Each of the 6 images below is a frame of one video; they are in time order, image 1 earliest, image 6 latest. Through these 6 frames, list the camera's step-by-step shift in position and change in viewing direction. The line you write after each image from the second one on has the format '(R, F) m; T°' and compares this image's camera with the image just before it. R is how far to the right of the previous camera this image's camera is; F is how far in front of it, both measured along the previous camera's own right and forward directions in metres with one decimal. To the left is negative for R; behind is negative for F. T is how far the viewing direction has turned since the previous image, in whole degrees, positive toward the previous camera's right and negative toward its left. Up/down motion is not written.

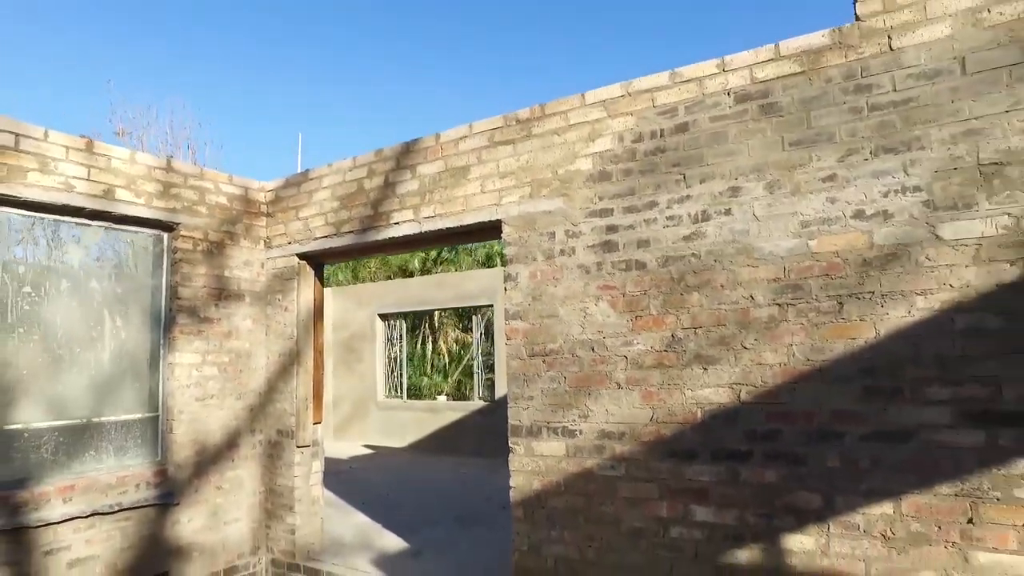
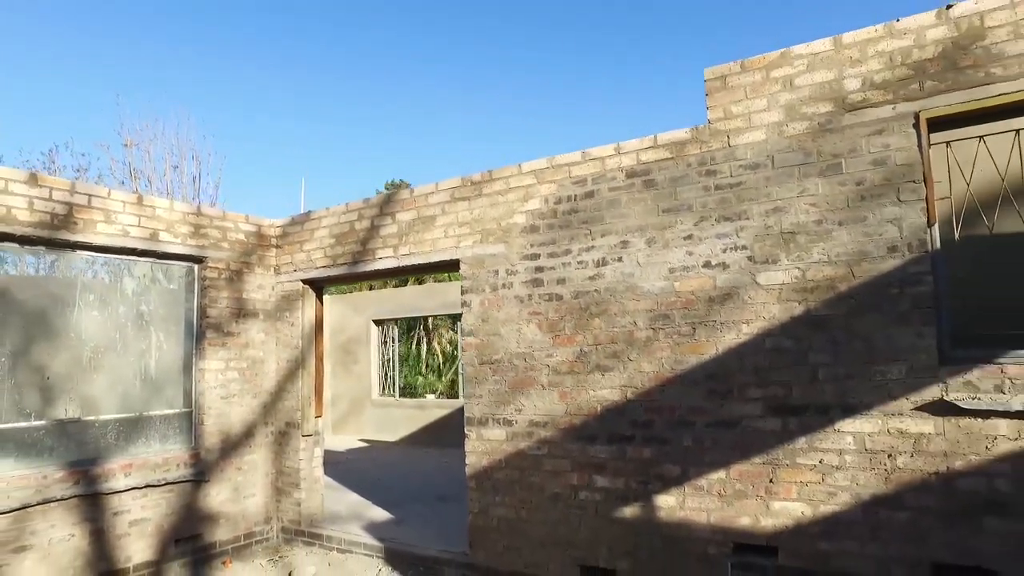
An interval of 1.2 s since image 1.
(+0.3, -1.1) m; 0°
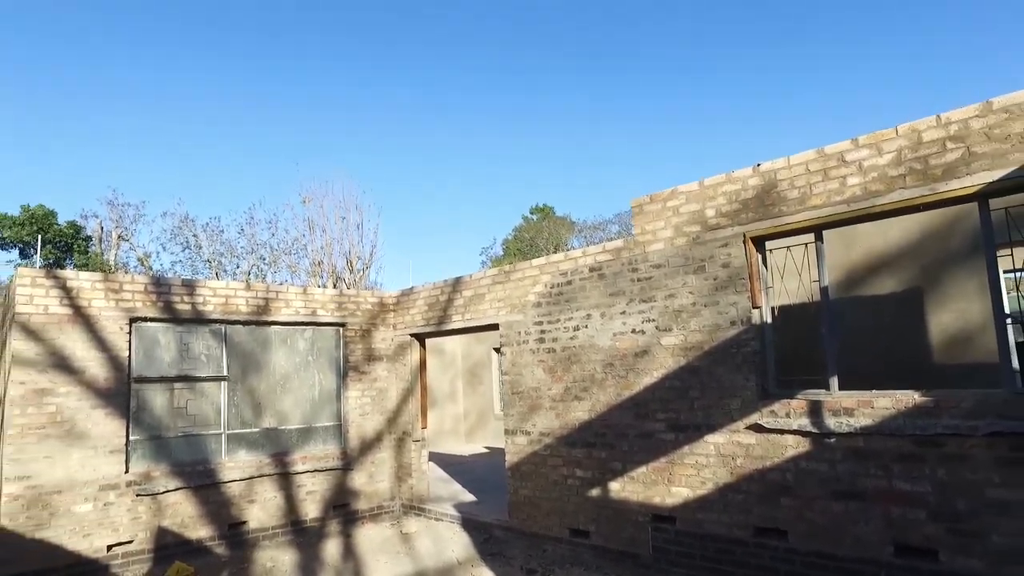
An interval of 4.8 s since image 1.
(+1.6, -2.2) m; -14°
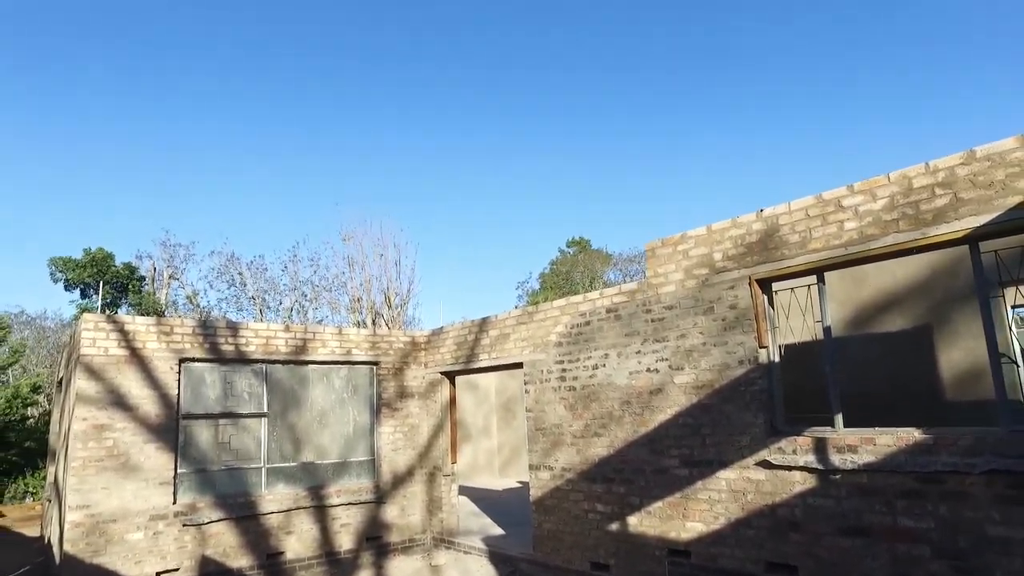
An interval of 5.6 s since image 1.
(+0.2, -0.3) m; -4°
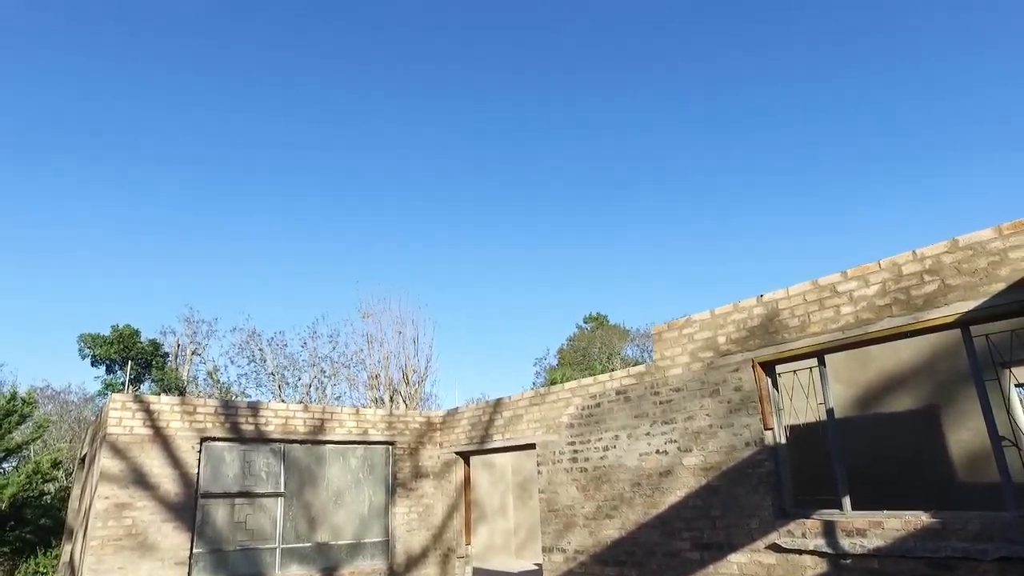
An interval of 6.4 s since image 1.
(+0.1, -0.2) m; -2°
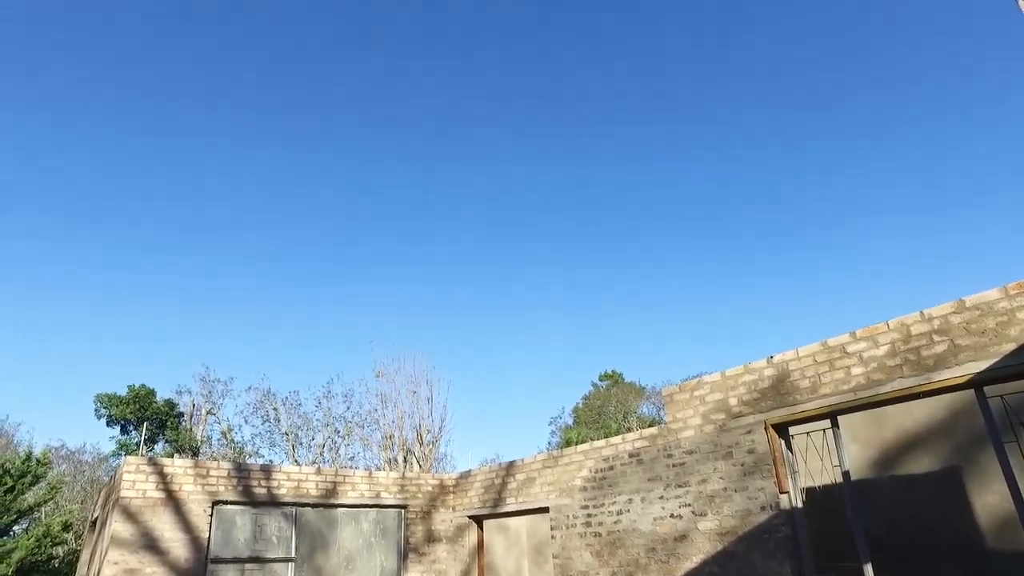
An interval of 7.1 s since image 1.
(0.0, -0.1) m; -1°
